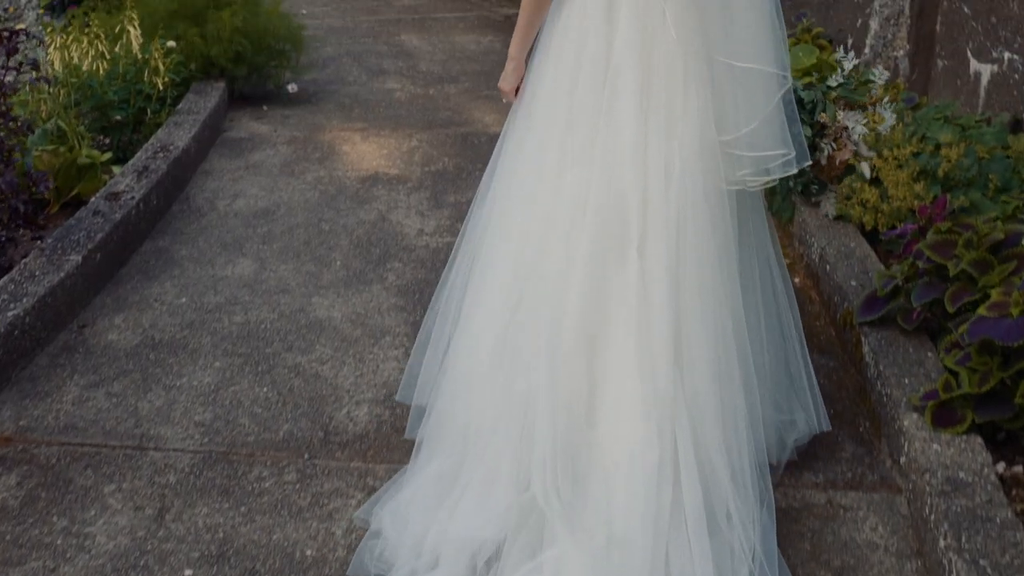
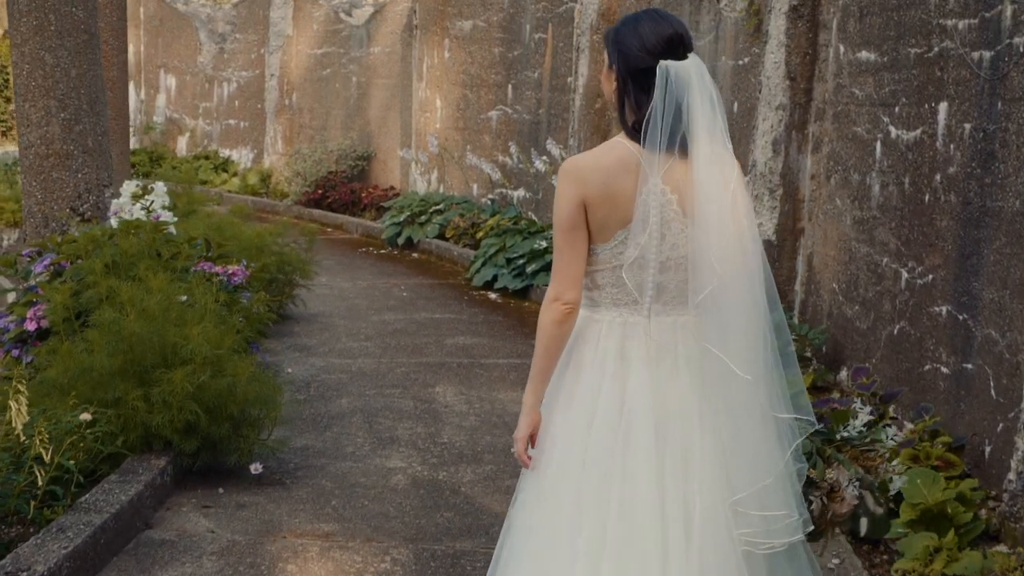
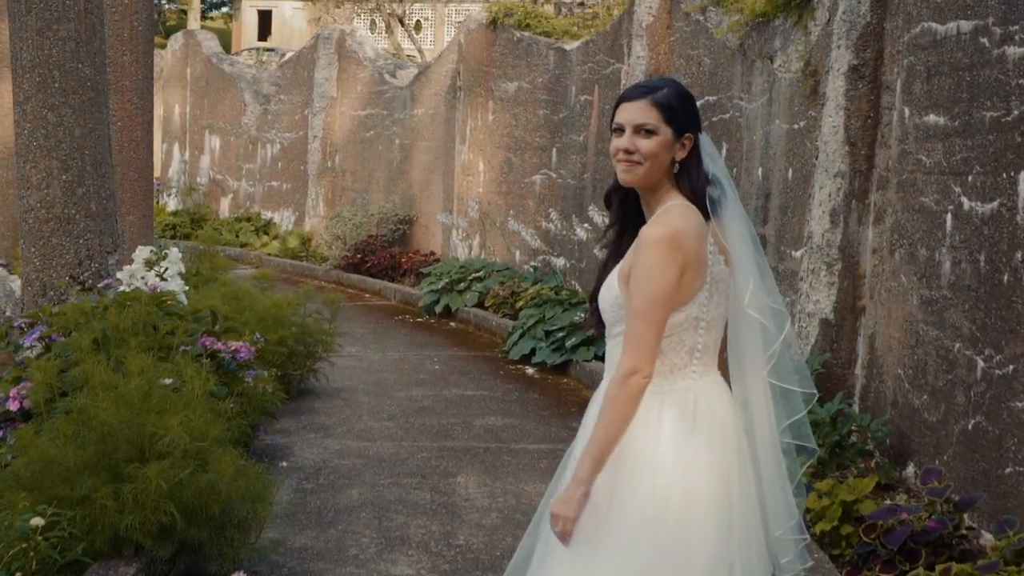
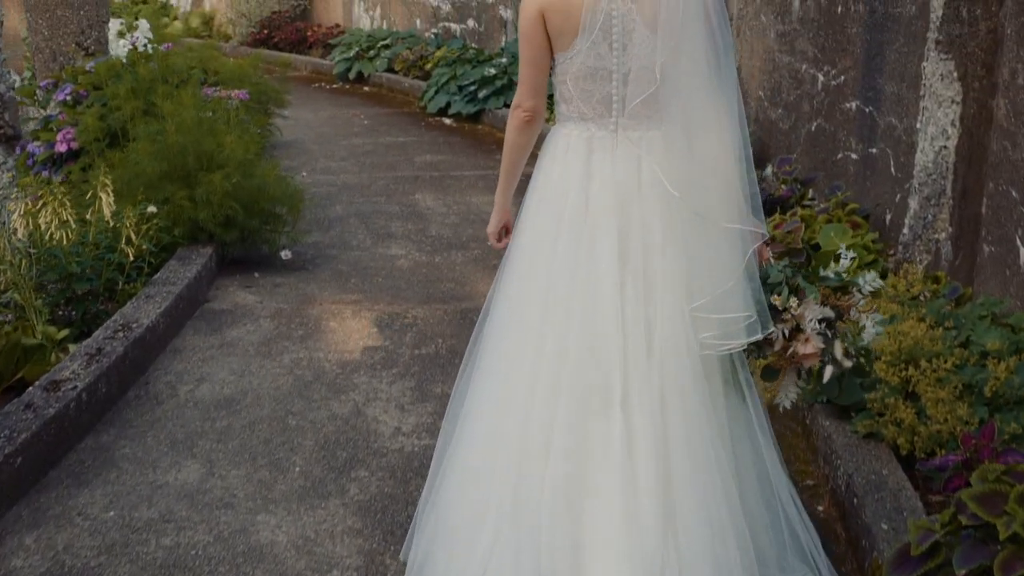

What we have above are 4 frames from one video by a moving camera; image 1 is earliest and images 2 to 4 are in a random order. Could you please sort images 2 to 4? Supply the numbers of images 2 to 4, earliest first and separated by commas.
4, 2, 3
